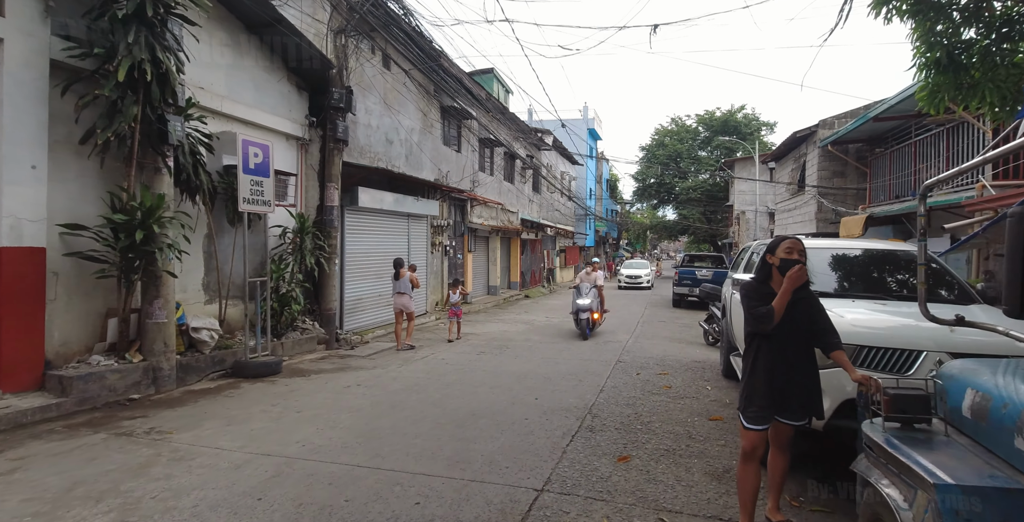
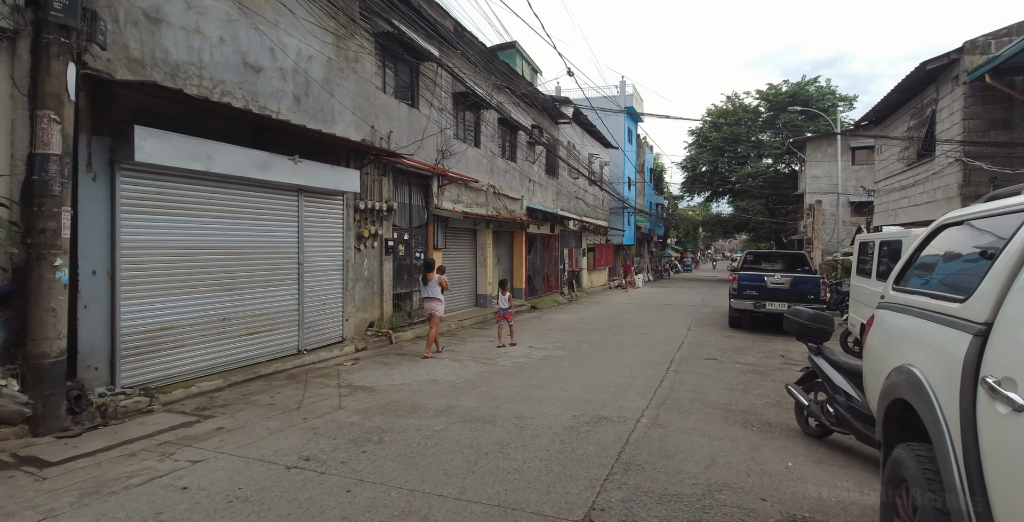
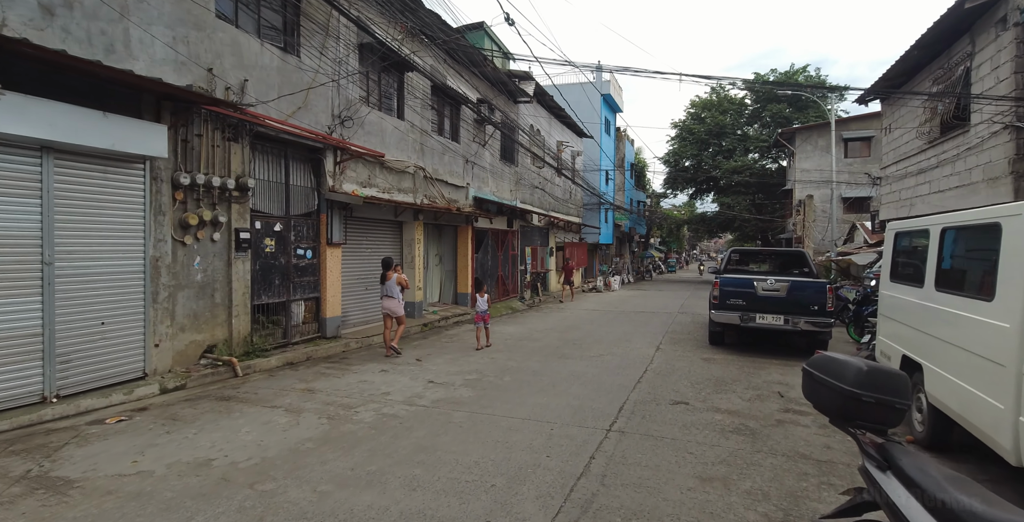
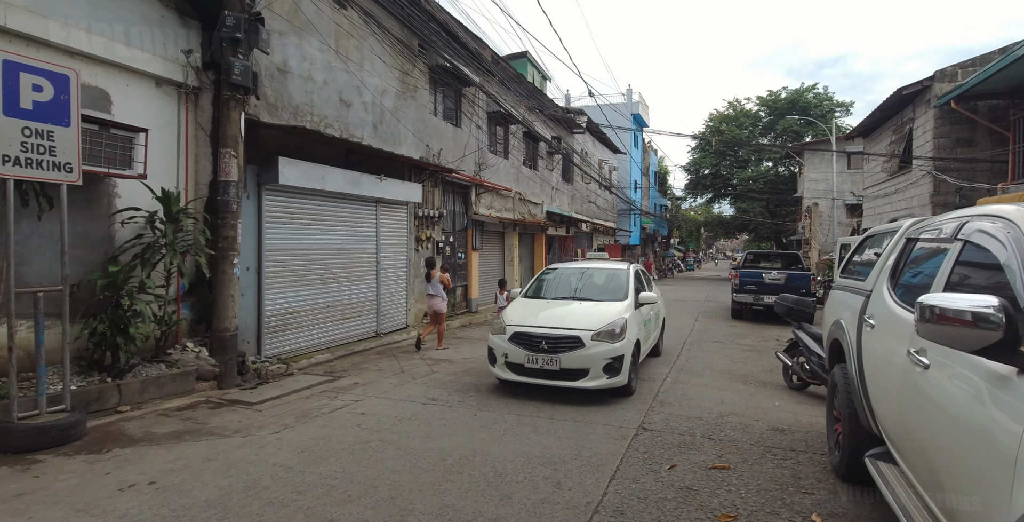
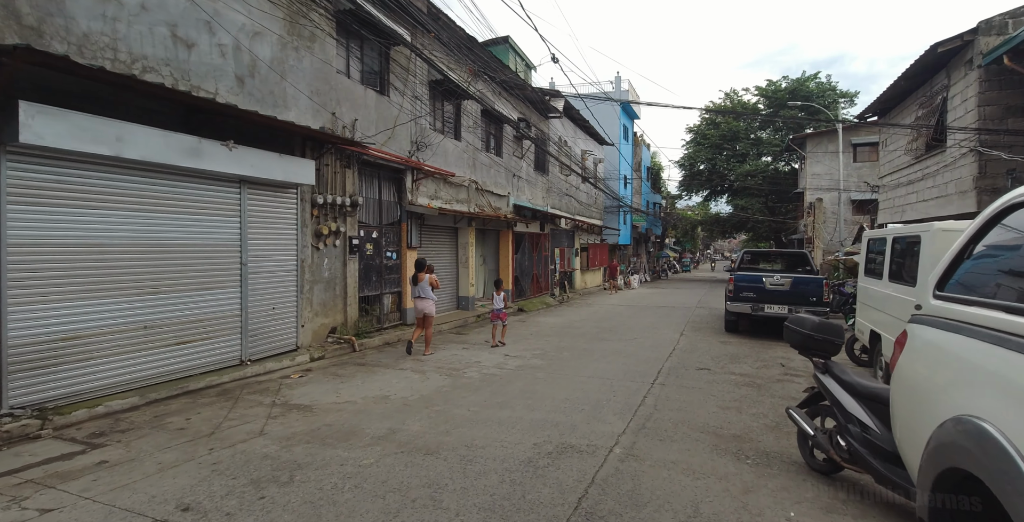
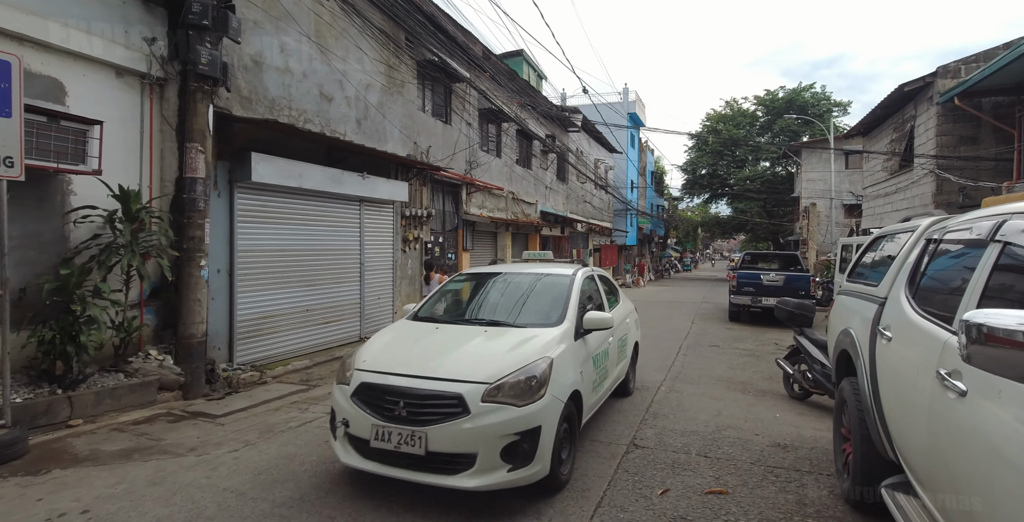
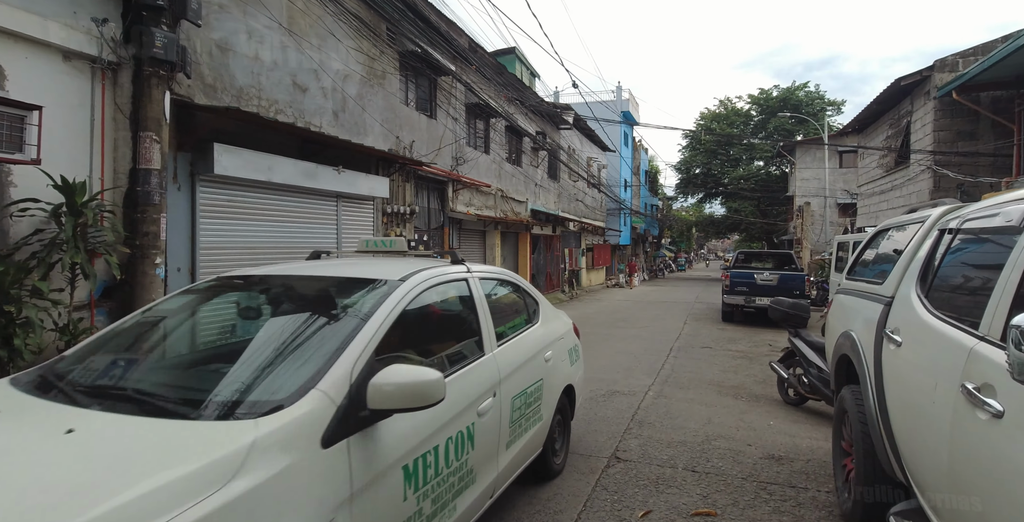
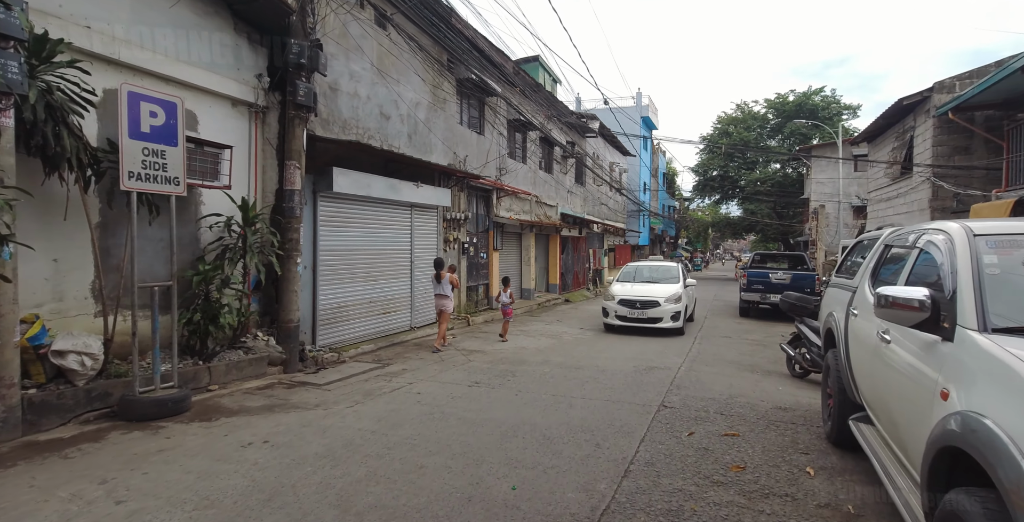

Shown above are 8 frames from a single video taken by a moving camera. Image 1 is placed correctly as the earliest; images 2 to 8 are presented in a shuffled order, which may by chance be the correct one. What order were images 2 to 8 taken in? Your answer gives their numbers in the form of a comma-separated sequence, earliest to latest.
8, 4, 6, 7, 2, 5, 3
